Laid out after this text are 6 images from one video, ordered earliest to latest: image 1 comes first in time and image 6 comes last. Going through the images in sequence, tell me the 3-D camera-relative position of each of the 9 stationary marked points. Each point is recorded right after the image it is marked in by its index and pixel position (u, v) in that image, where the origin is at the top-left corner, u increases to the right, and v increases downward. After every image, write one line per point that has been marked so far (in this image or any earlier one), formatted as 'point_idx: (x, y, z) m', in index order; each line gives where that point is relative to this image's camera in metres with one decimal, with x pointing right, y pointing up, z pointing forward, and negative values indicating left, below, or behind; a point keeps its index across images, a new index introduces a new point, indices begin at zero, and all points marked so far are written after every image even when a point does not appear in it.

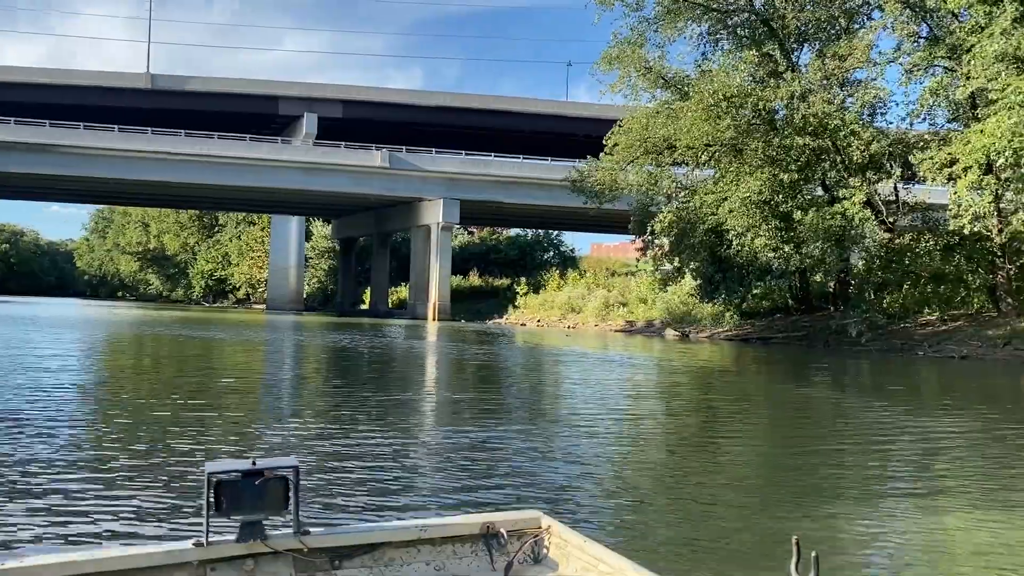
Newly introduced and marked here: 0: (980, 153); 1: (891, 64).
0: (+9.6, +2.7, +17.9) m
1: (+8.5, +5.0, +19.8) m
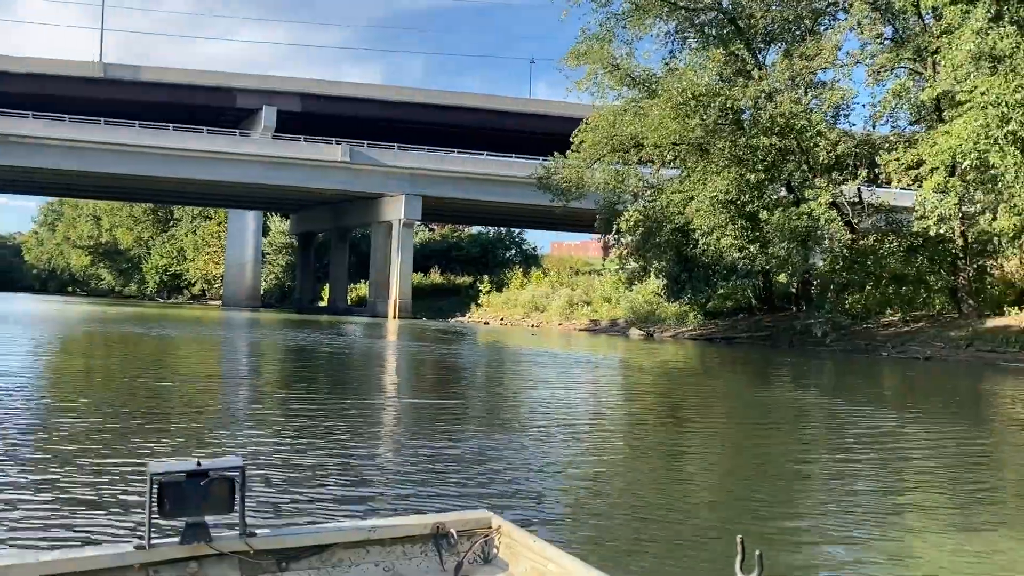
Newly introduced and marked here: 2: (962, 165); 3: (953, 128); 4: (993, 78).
0: (+8.9, +2.7, +18.0) m
1: (+7.8, +5.0, +19.9) m
2: (+9.2, +2.5, +18.1) m
3: (+9.1, +3.3, +17.9) m
4: (+9.3, +4.0, +17.0) m
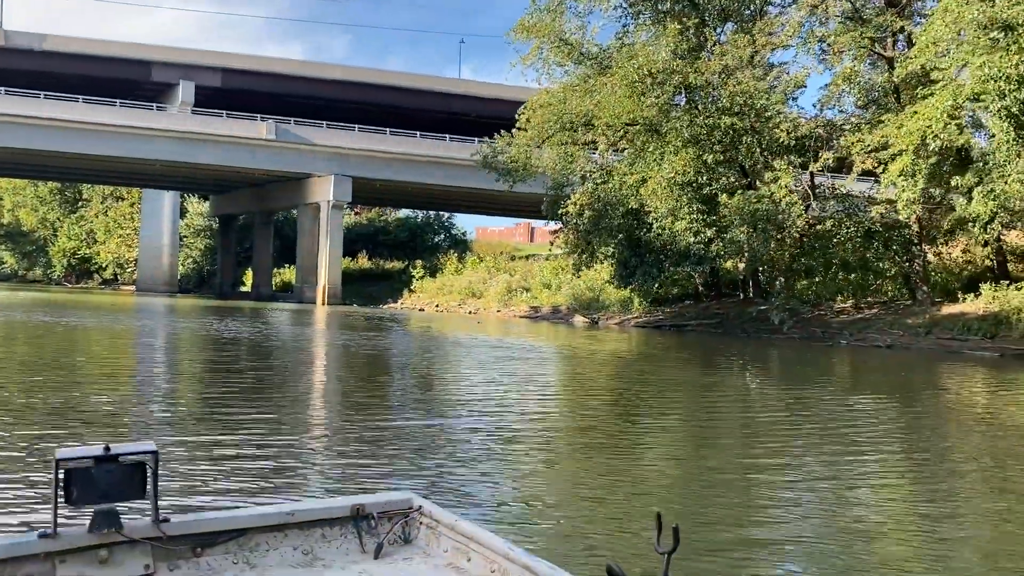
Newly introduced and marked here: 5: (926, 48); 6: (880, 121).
0: (+7.9, +3.0, +17.6) m
1: (+6.6, +5.3, +19.3) m
2: (+8.2, +2.8, +17.7) m
3: (+8.1, +3.5, +17.5) m
4: (+8.4, +4.3, +16.5) m
5: (+8.3, +4.8, +17.9) m
6: (+8.2, +3.7, +19.6) m
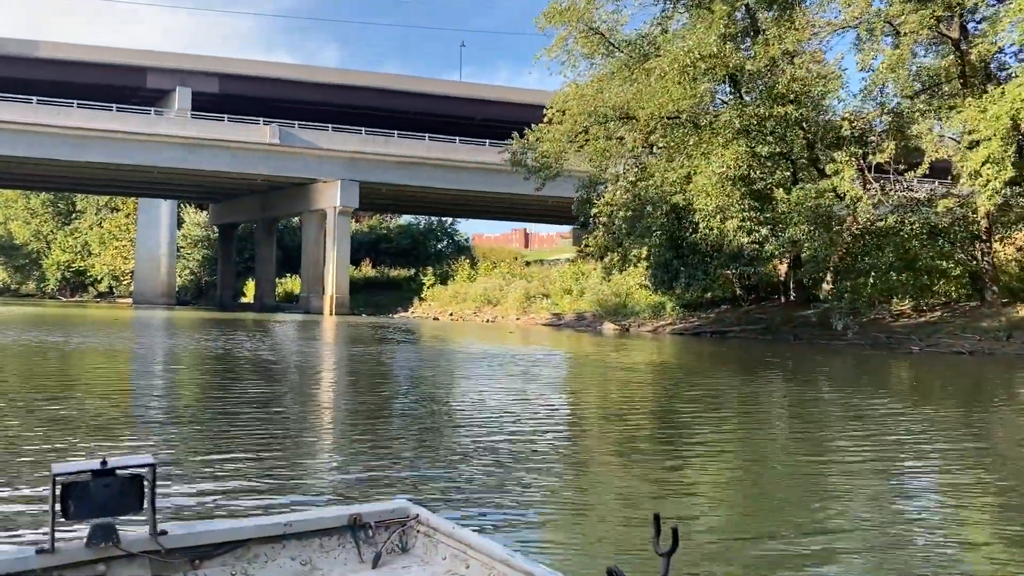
0: (+8.7, +3.0, +16.1) m
1: (+7.3, +5.3, +17.8) m
2: (+8.9, +2.8, +16.2) m
3: (+8.8, +3.5, +16.1) m
4: (+9.1, +4.3, +15.1) m
5: (+9.0, +4.8, +16.4) m
6: (+8.9, +3.7, +18.2) m
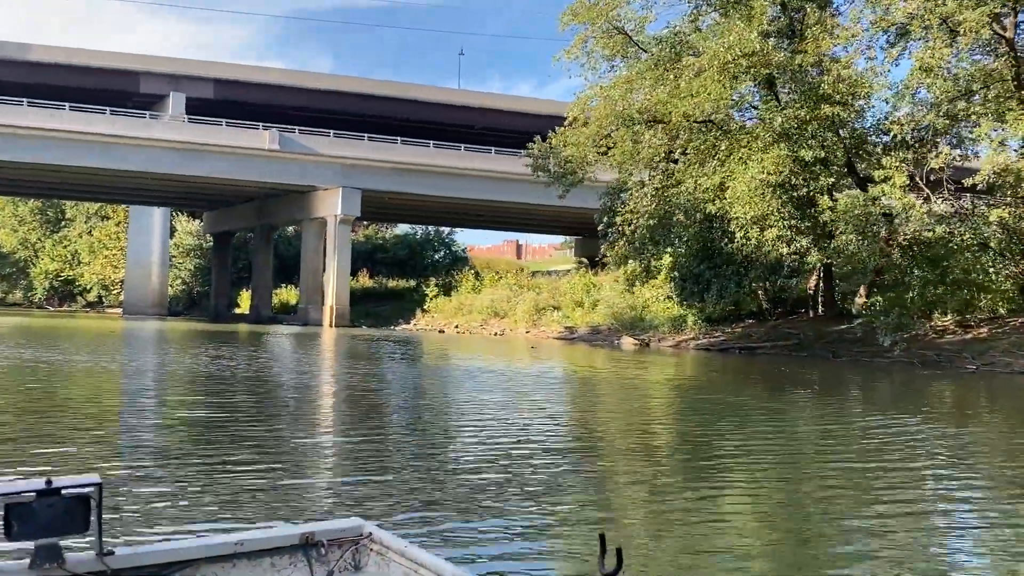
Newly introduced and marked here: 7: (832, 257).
0: (+9.1, +2.7, +15.1) m
1: (+7.8, +5.0, +16.8) m
2: (+9.4, +2.5, +15.2) m
3: (+9.3, +3.3, +15.1) m
4: (+9.6, +4.0, +14.1) m
5: (+9.5, +4.6, +15.5) m
6: (+9.4, +3.4, +17.2) m
7: (+6.6, +0.6, +18.9) m
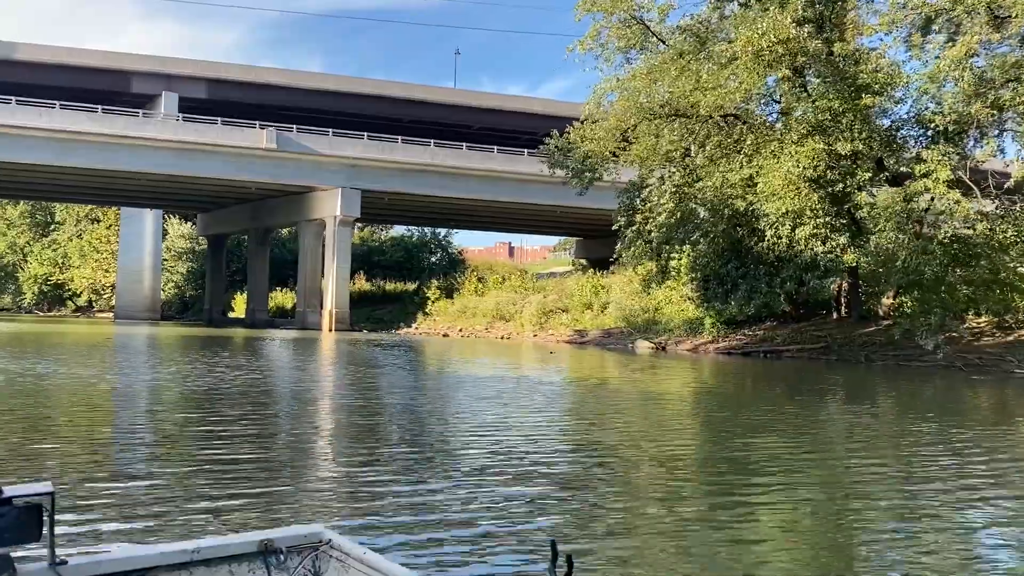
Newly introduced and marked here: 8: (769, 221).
0: (+9.5, +2.7, +14.3) m
1: (+8.1, +5.0, +16.0) m
2: (+9.8, +2.5, +14.4) m
3: (+9.6, +3.3, +14.3) m
4: (+9.9, +4.1, +13.3) m
5: (+9.8, +4.6, +14.7) m
6: (+9.7, +3.4, +16.4) m
7: (+6.9, +0.6, +18.1) m
8: (+4.9, +1.3, +18.4) m
